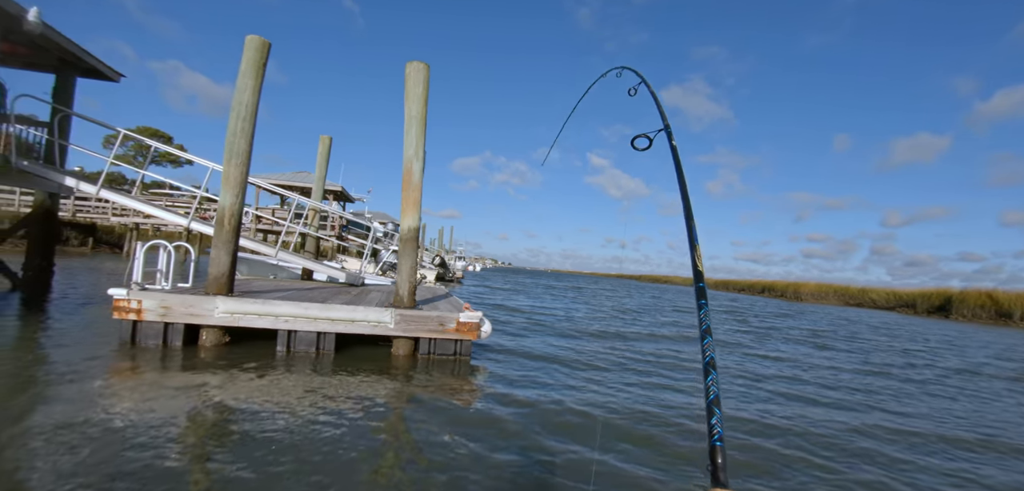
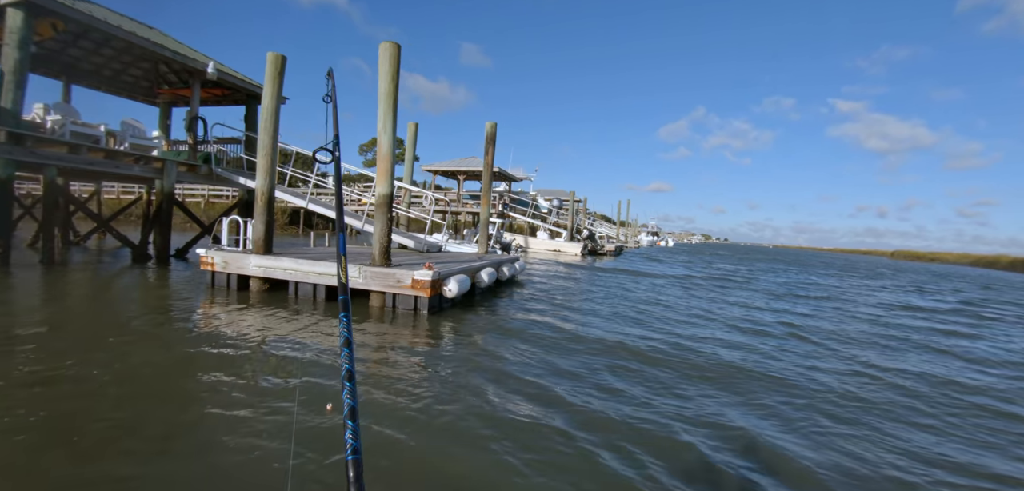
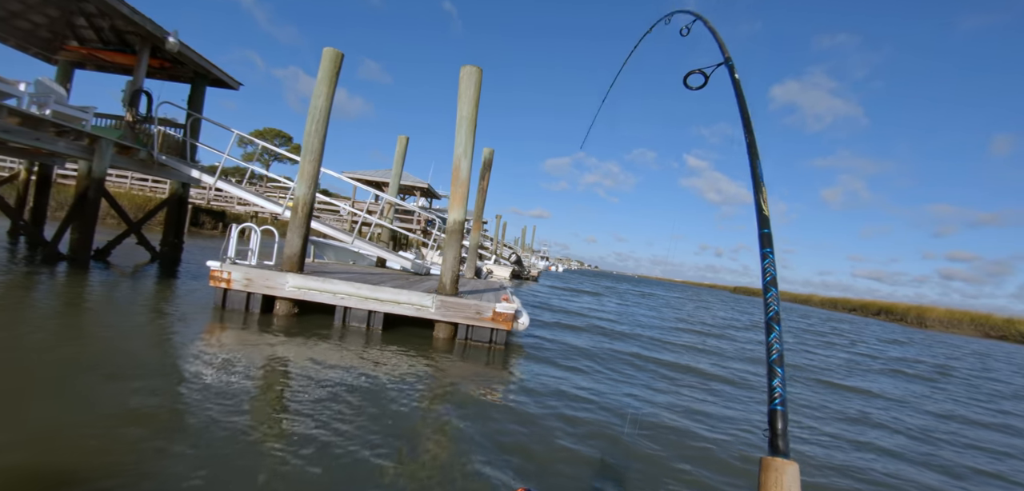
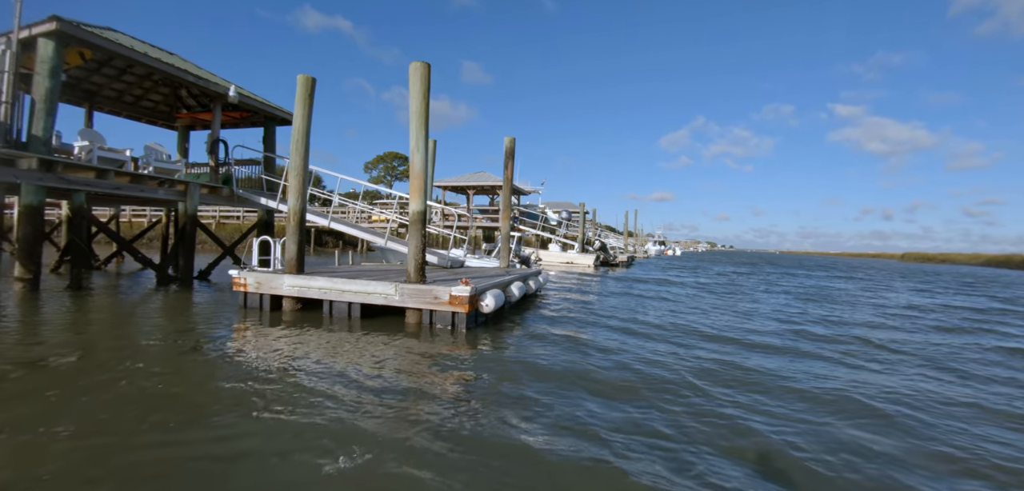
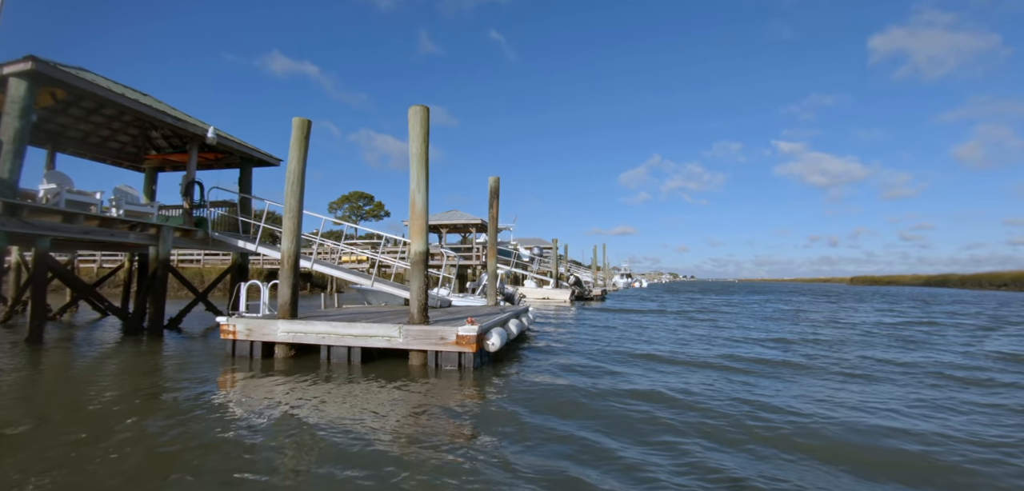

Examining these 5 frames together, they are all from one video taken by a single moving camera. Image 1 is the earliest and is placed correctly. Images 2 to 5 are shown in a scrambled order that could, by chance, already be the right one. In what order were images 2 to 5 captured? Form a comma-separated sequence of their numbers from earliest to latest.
3, 5, 4, 2
